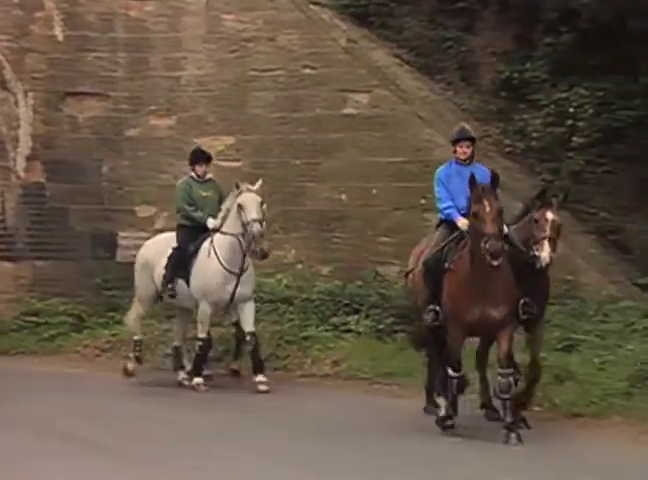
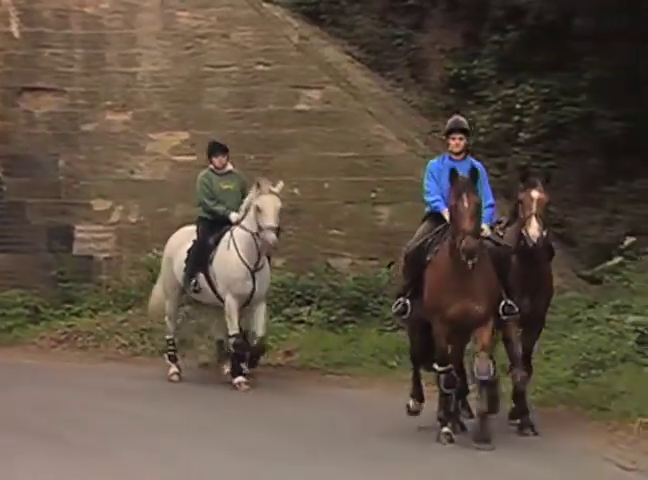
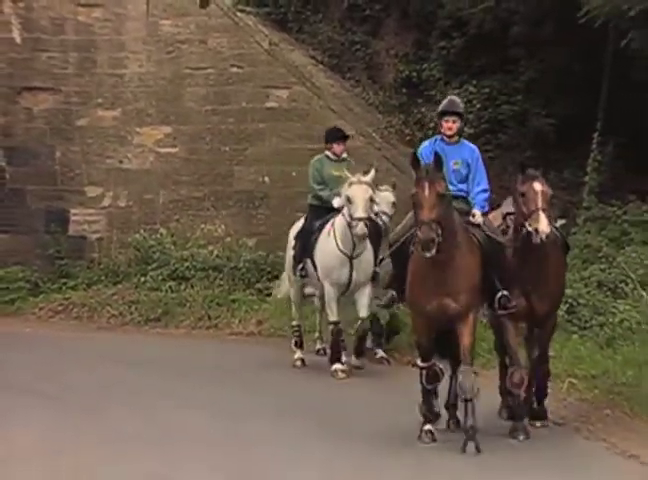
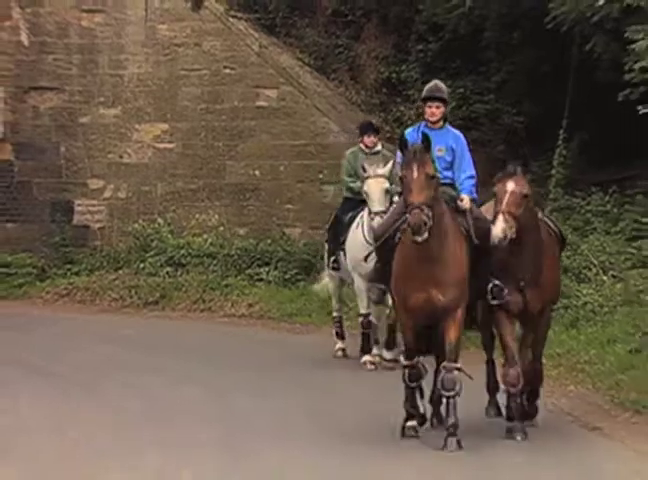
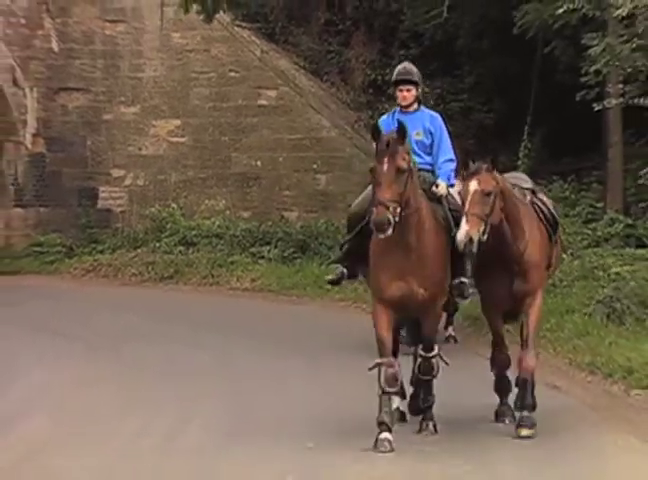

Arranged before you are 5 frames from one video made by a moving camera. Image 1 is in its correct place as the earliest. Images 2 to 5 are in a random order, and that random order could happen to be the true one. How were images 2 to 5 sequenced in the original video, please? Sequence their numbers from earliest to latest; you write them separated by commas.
2, 3, 4, 5
